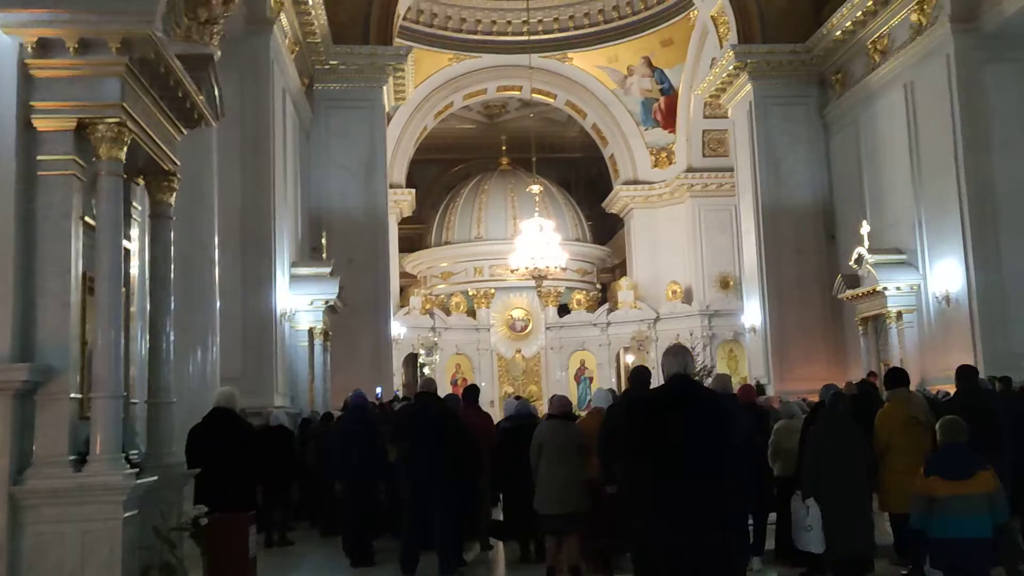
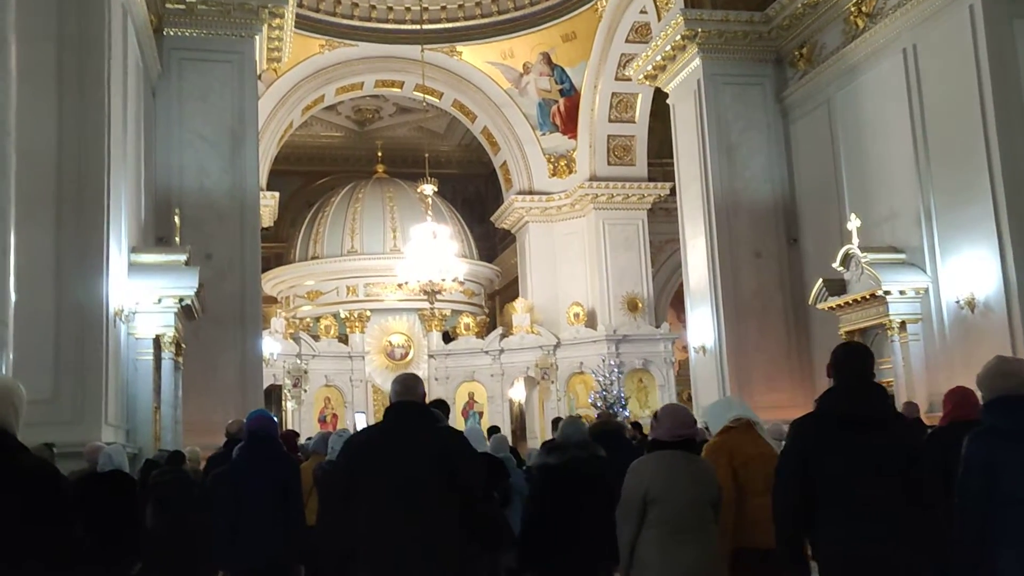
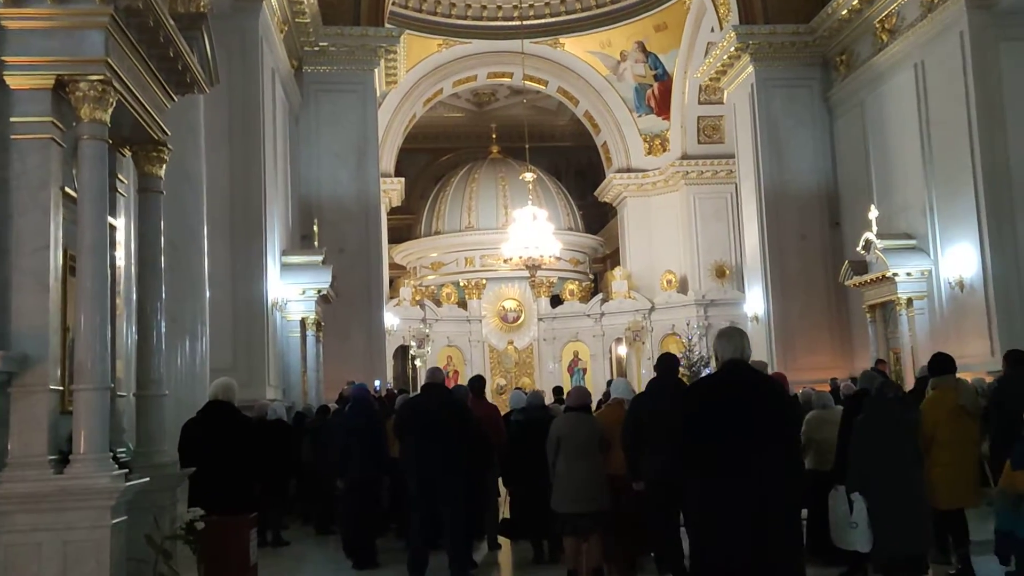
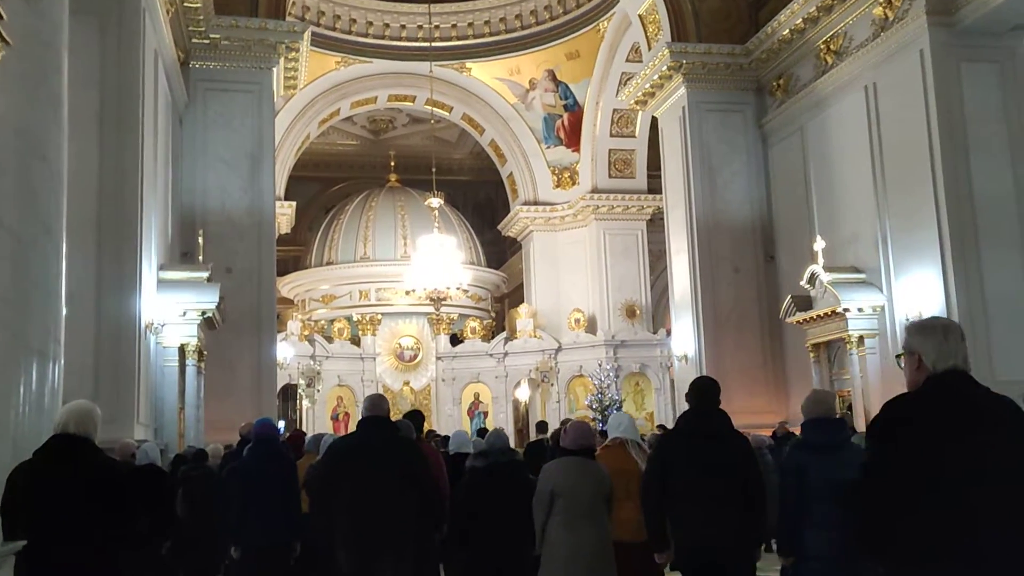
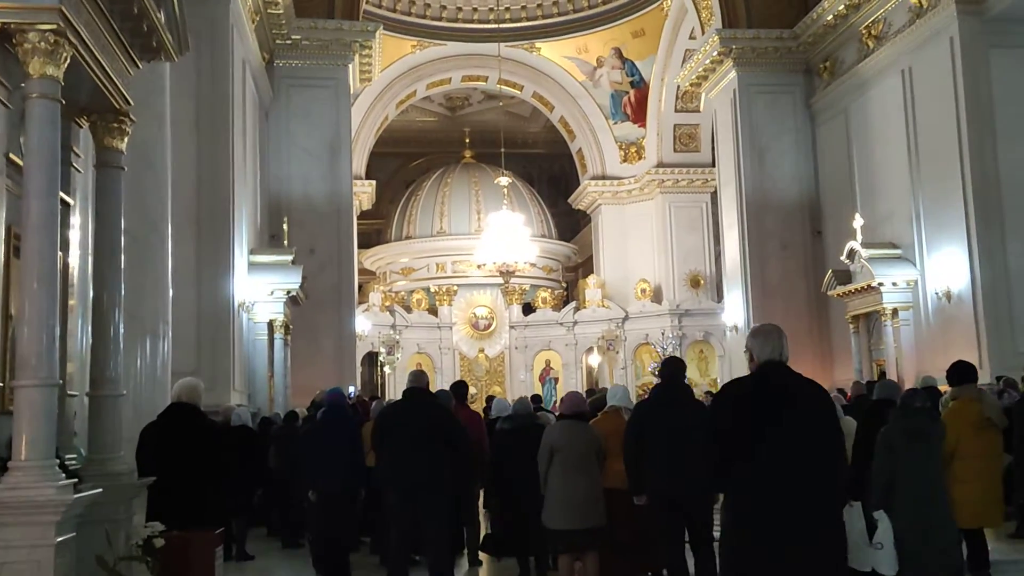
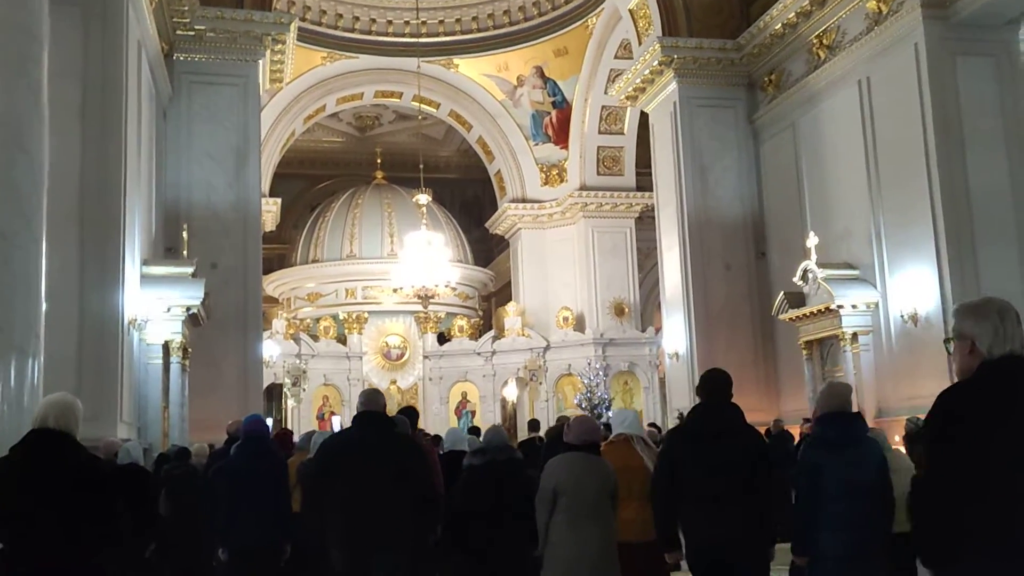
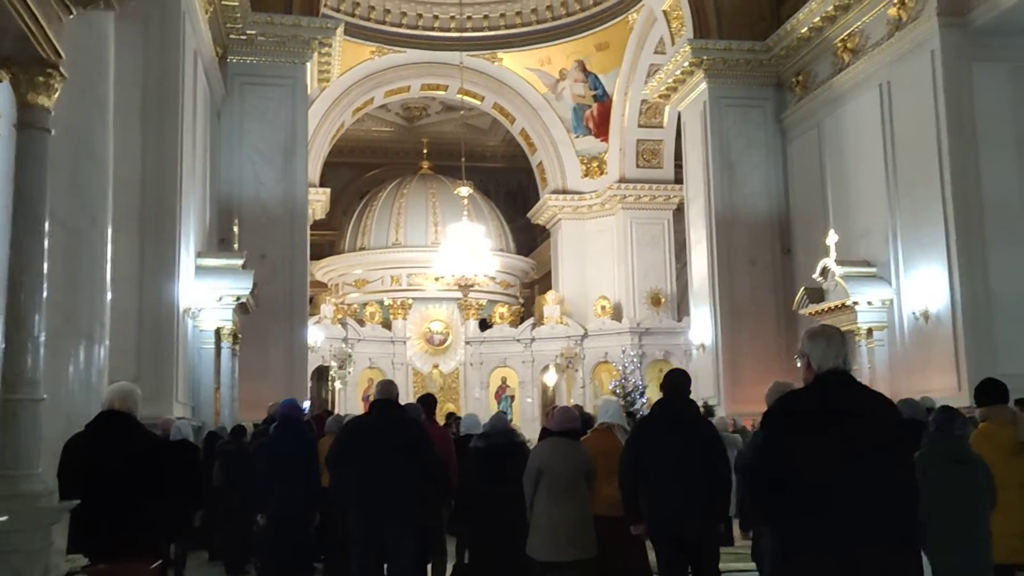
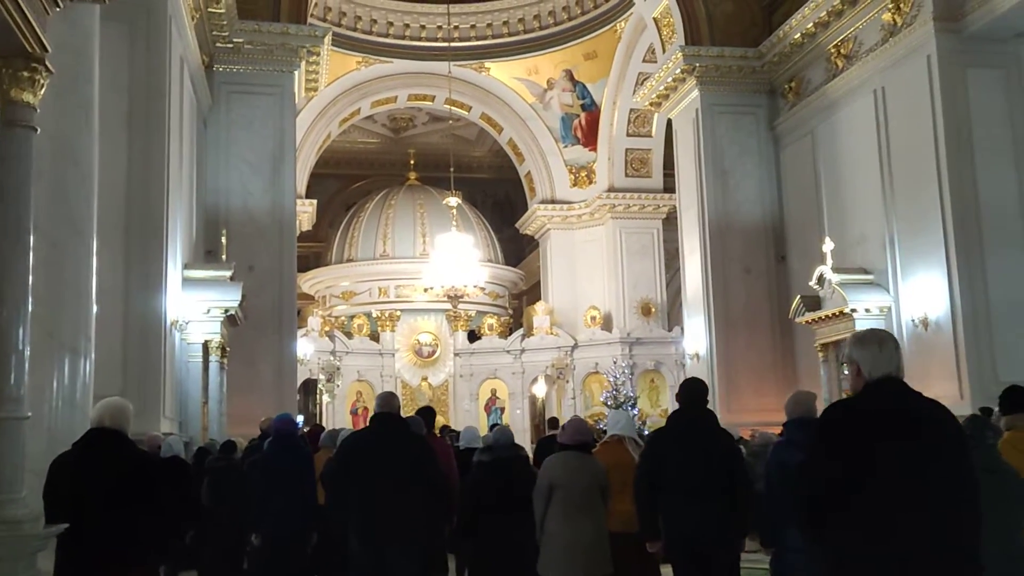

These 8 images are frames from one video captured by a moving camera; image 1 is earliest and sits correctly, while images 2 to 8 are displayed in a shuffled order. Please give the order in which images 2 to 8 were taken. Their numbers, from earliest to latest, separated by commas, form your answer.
3, 5, 7, 8, 4, 6, 2
